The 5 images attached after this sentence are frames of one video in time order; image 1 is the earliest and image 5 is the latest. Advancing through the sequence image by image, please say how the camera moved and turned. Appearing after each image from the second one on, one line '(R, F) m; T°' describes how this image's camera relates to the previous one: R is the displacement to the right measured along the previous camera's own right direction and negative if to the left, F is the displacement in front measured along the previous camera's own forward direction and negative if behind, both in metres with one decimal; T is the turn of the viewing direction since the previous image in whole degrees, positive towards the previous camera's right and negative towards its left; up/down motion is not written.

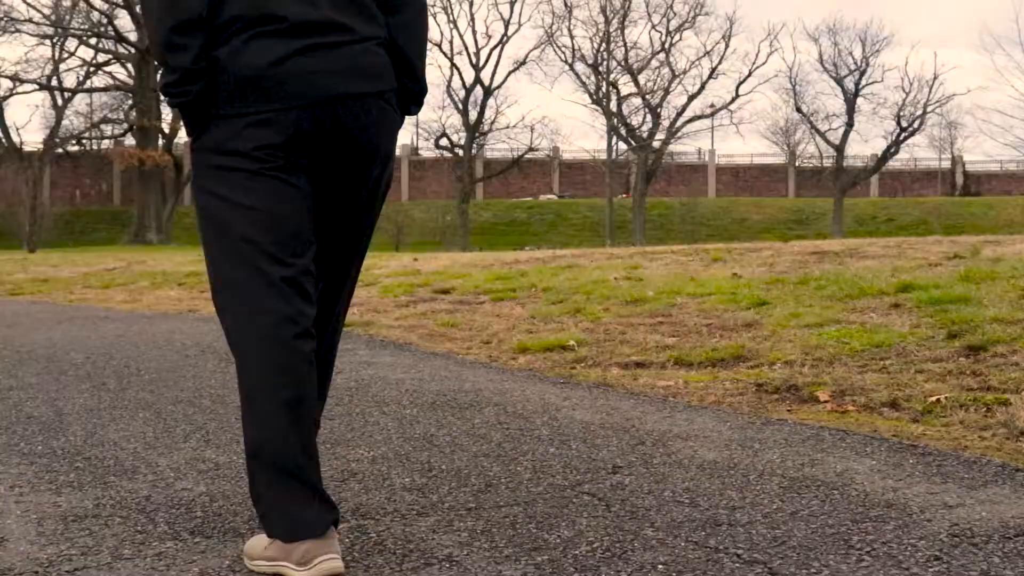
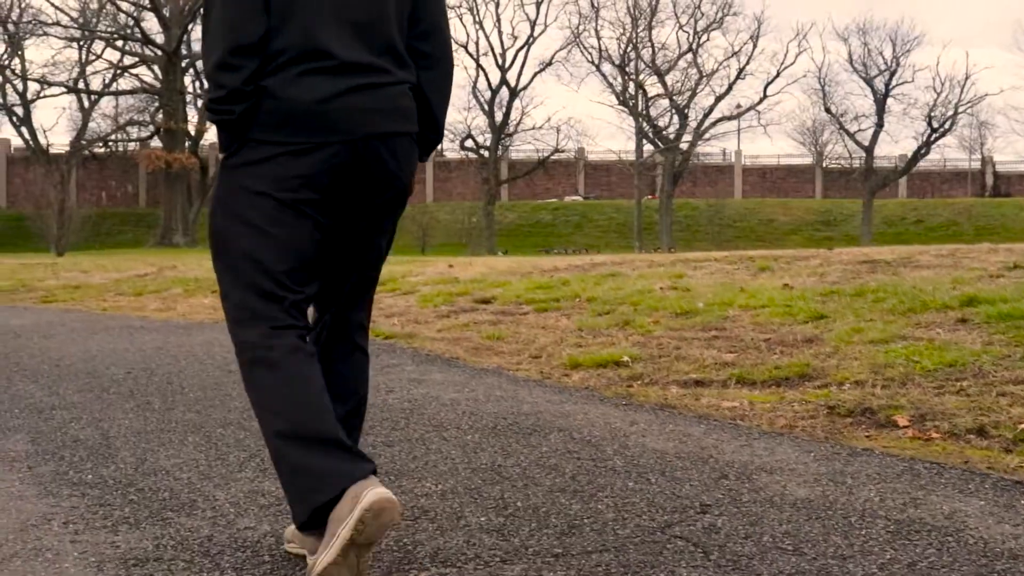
(-0.2, +0.2) m; -1°
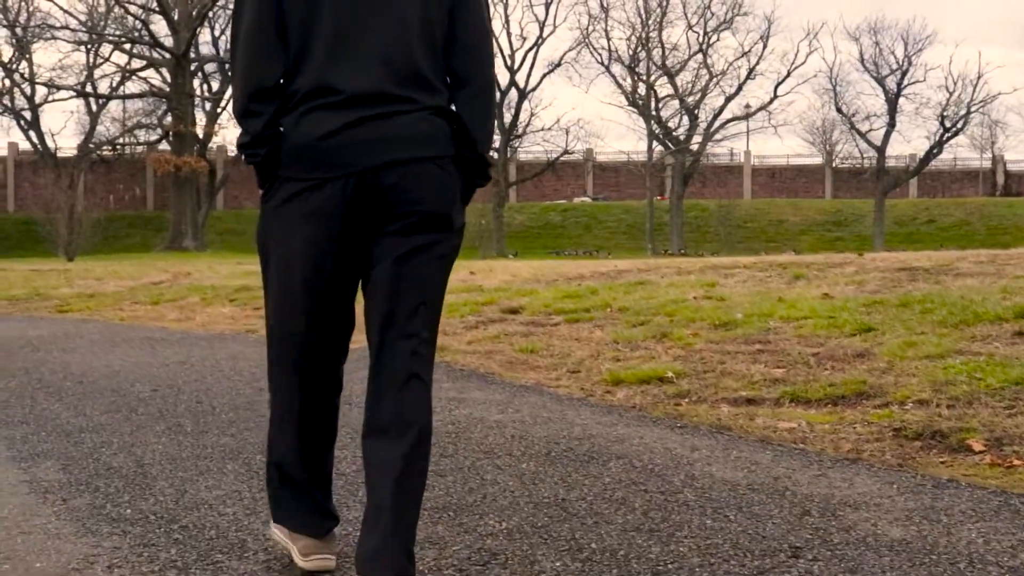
(-0.2, +0.2) m; 0°
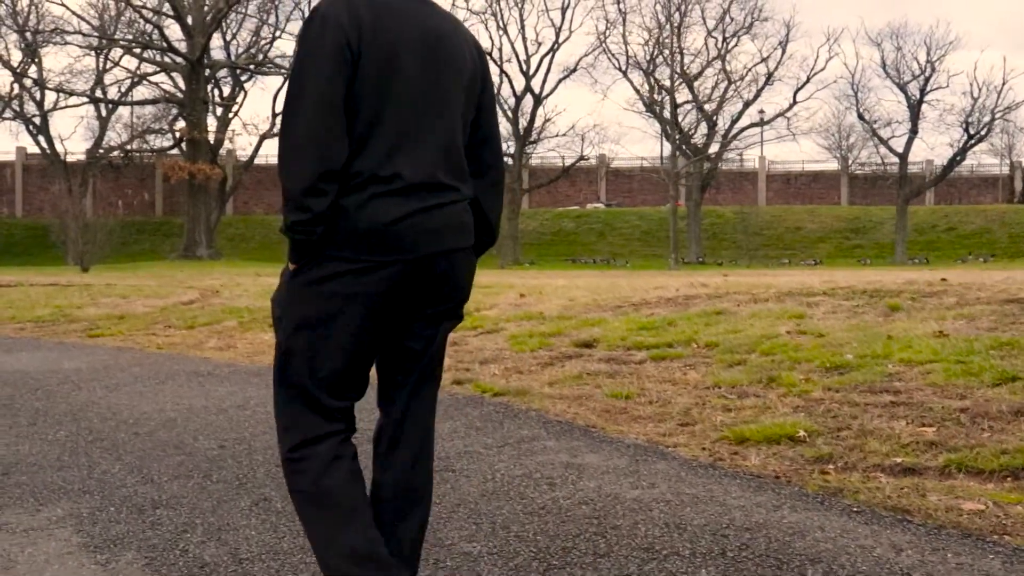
(-0.5, +0.7) m; 0°
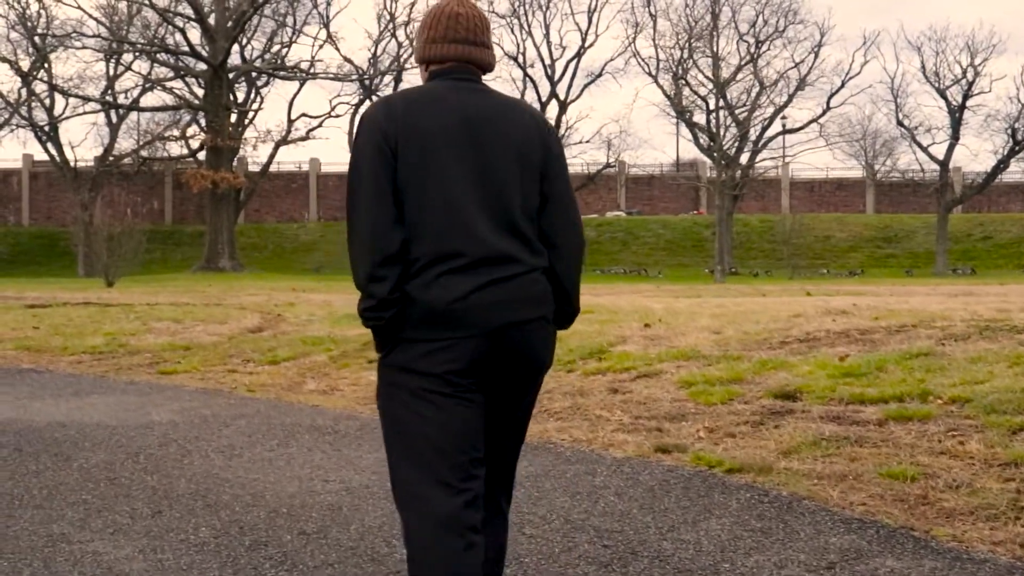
(-1.2, +1.6) m; 0°
